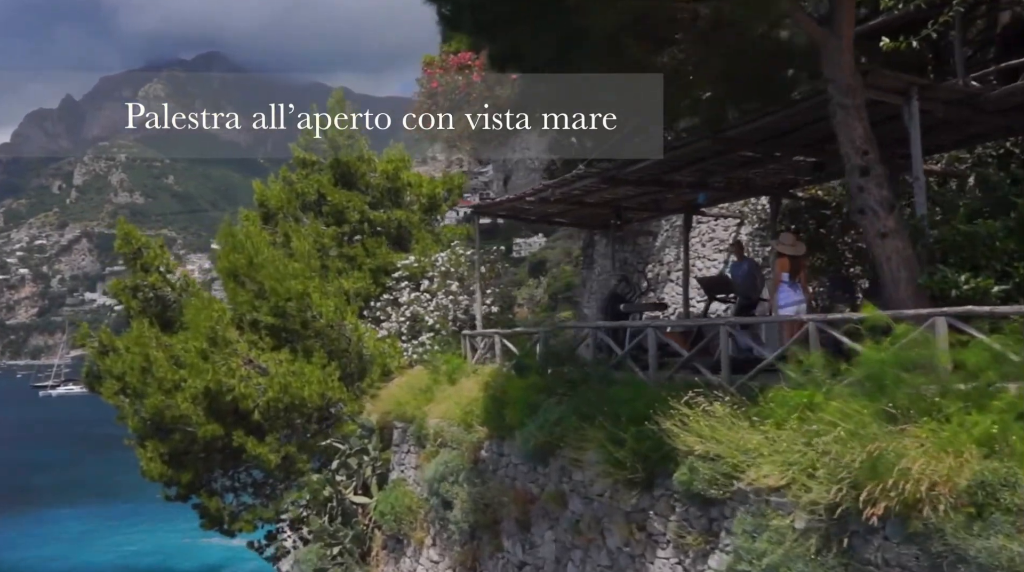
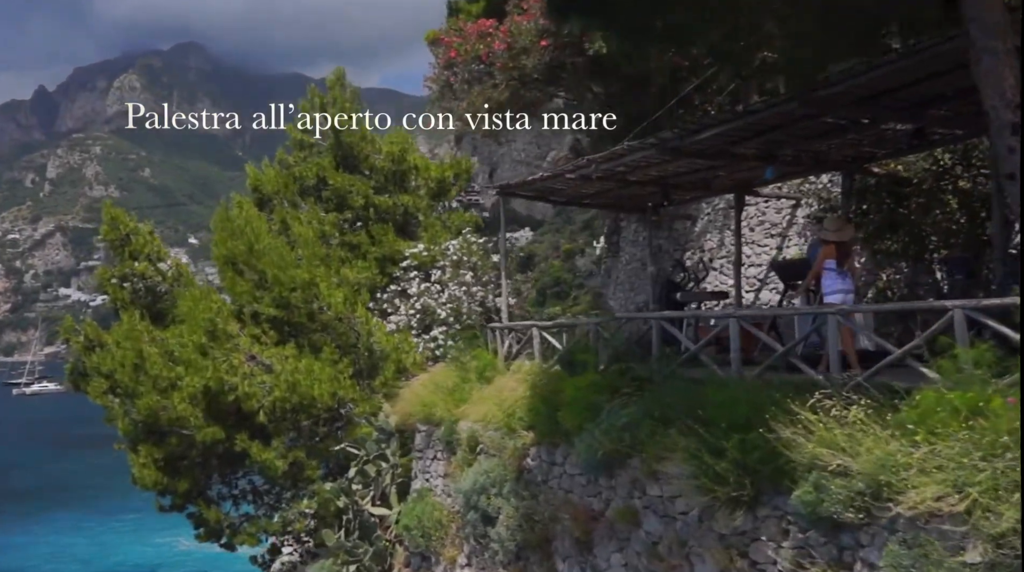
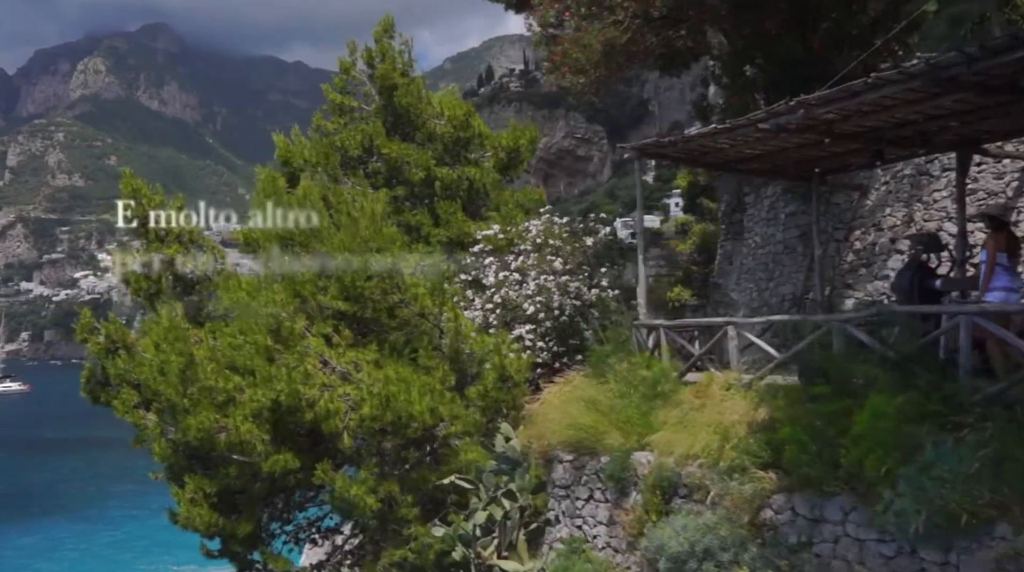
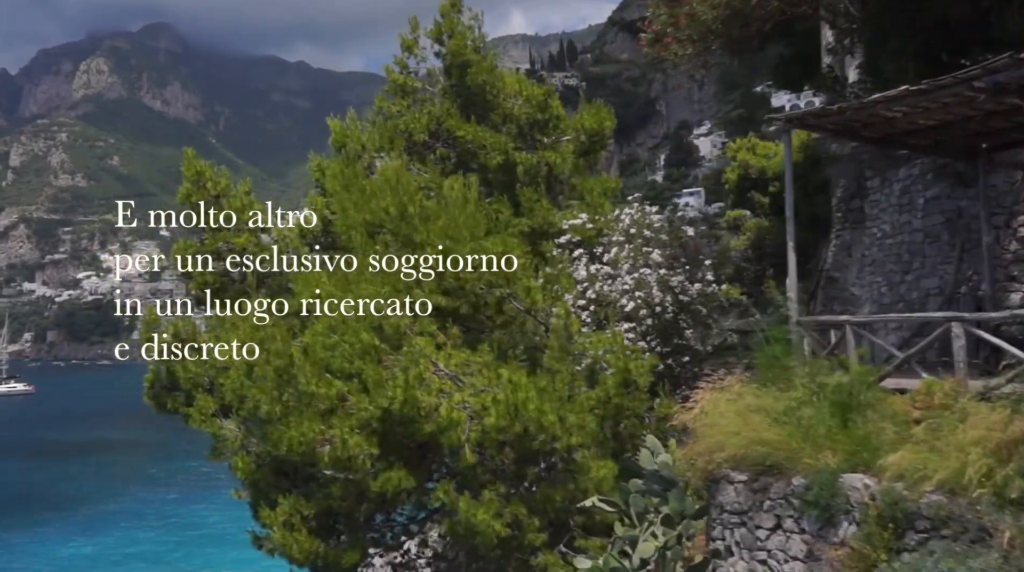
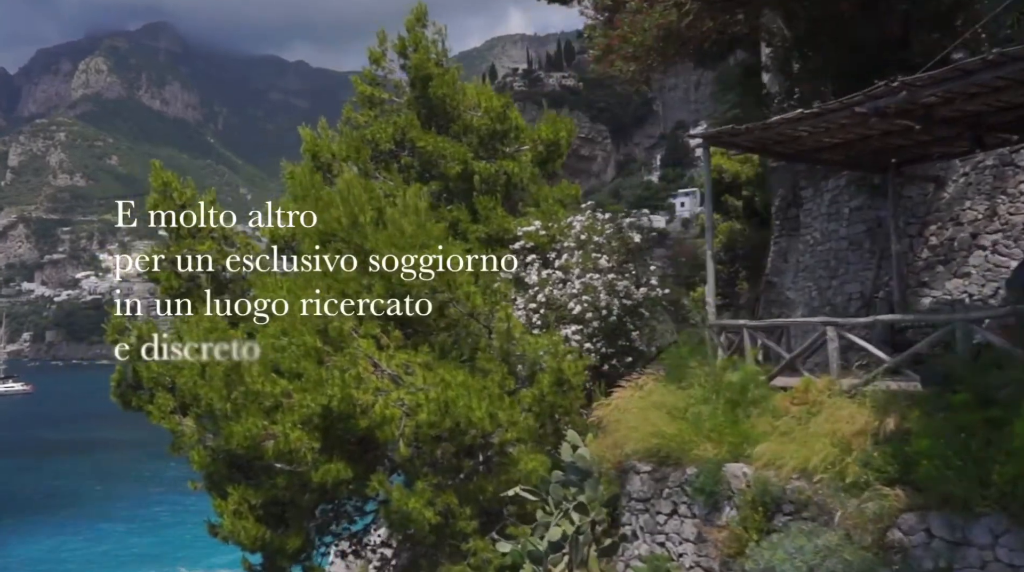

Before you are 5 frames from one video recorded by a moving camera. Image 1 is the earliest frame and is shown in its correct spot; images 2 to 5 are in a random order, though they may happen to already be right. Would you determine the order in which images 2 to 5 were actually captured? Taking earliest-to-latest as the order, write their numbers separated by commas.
2, 3, 5, 4
